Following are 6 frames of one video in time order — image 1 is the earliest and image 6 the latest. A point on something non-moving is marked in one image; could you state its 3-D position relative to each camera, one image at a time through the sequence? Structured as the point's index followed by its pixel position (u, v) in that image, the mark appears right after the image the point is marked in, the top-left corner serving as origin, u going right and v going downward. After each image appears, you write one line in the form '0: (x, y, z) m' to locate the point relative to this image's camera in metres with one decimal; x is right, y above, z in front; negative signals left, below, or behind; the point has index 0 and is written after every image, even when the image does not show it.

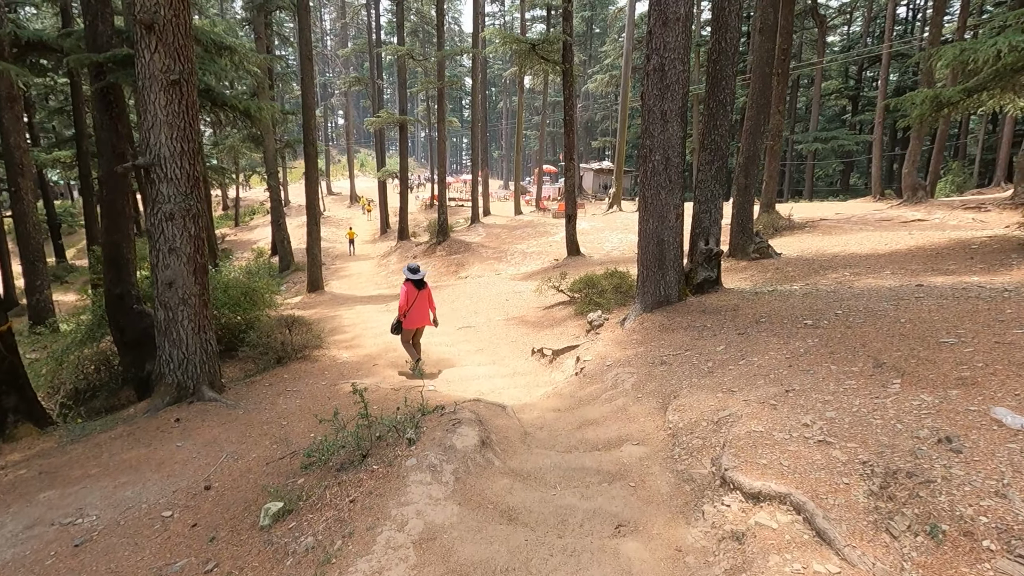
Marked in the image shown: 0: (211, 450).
0: (-2.7, -1.5, +4.9) m
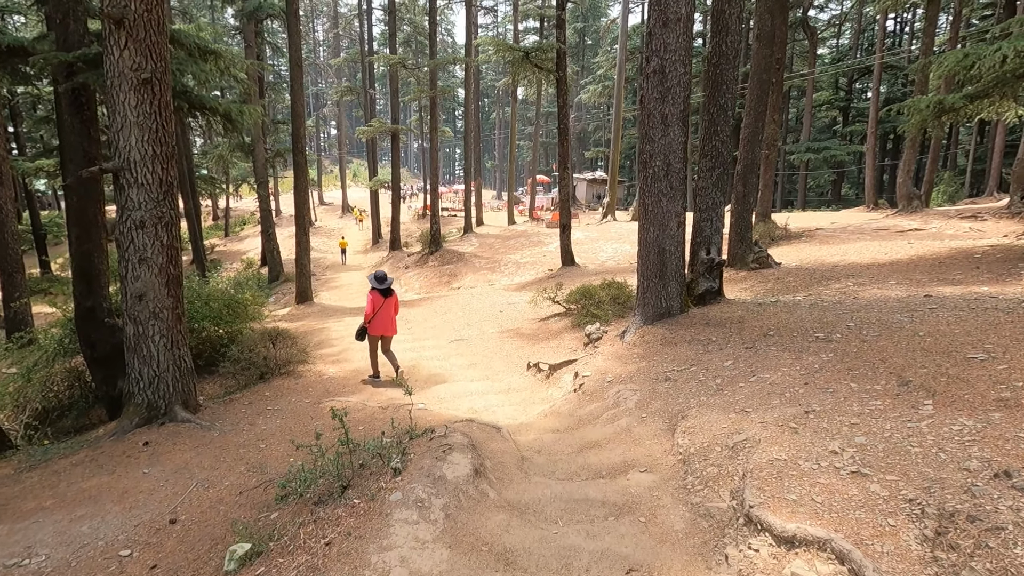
0: (-2.8, -1.6, +4.5) m
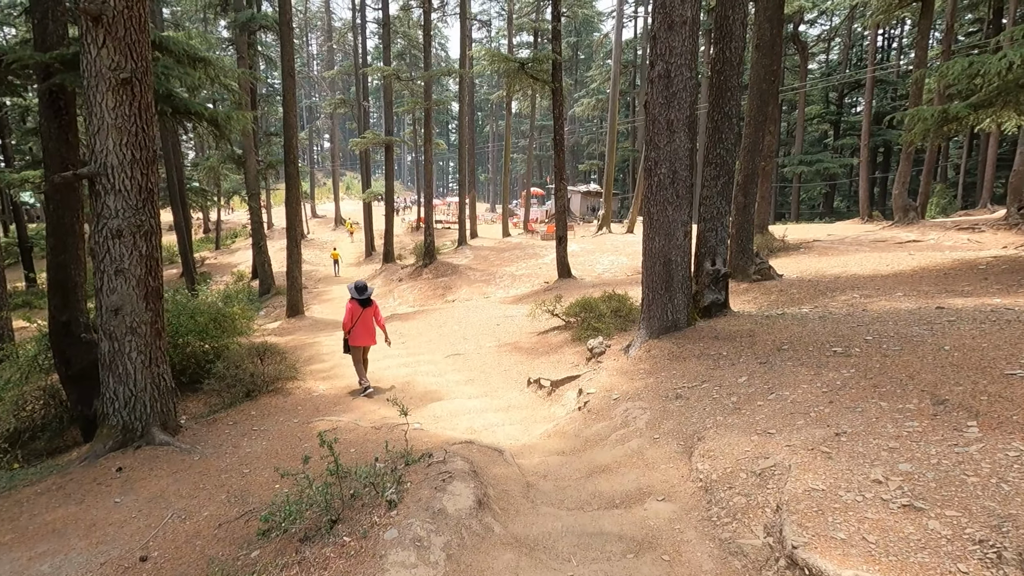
0: (-2.7, -1.7, +4.1) m
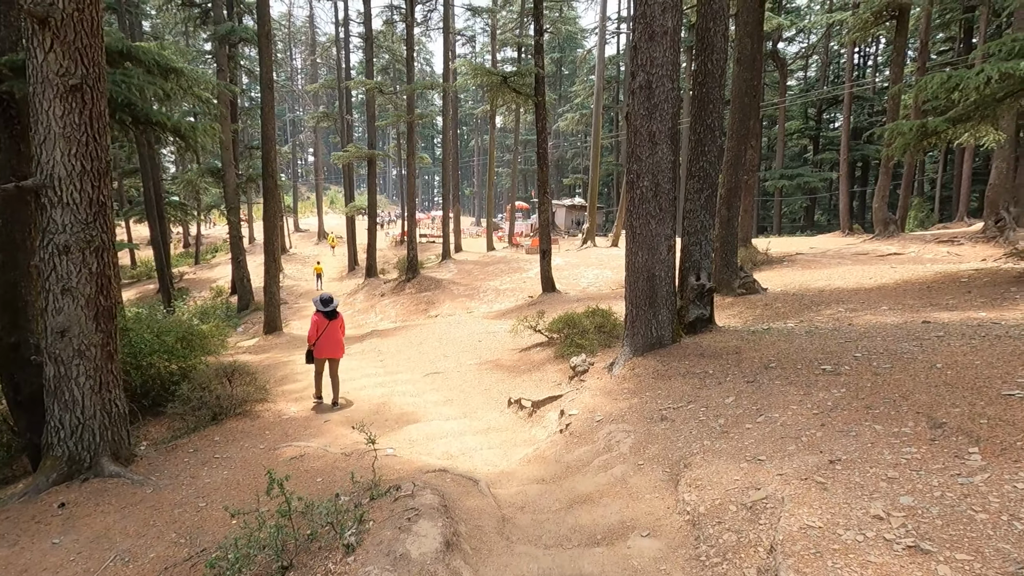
0: (-2.9, -1.8, +3.7) m
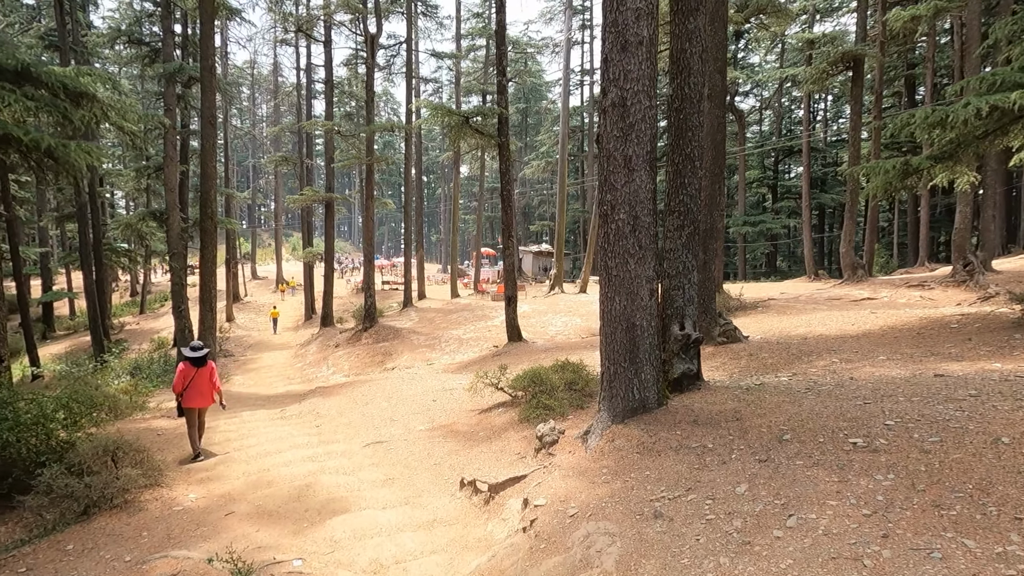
0: (-3.2, -2.1, +2.3) m
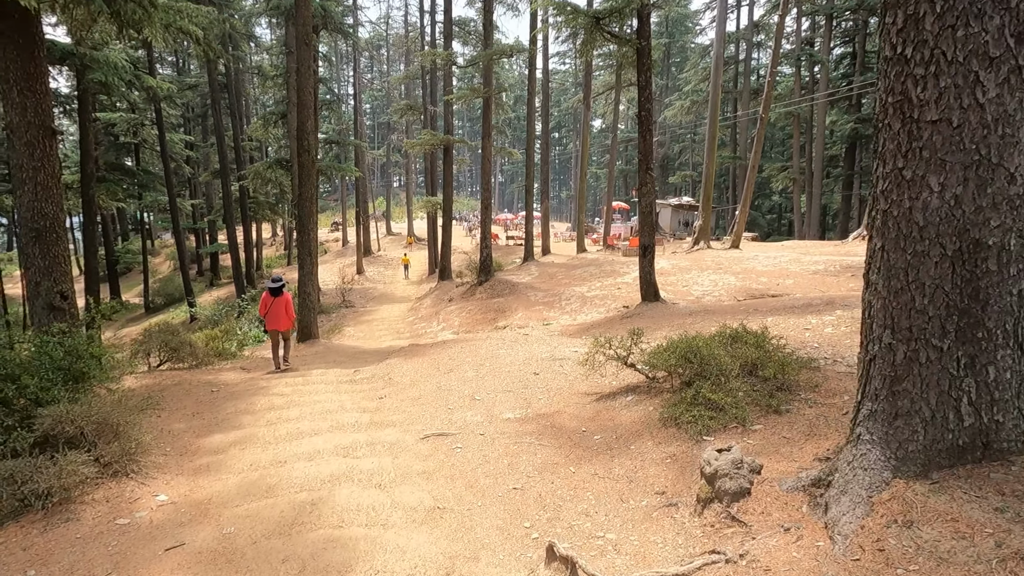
0: (-3.2, -1.7, +0.5) m
